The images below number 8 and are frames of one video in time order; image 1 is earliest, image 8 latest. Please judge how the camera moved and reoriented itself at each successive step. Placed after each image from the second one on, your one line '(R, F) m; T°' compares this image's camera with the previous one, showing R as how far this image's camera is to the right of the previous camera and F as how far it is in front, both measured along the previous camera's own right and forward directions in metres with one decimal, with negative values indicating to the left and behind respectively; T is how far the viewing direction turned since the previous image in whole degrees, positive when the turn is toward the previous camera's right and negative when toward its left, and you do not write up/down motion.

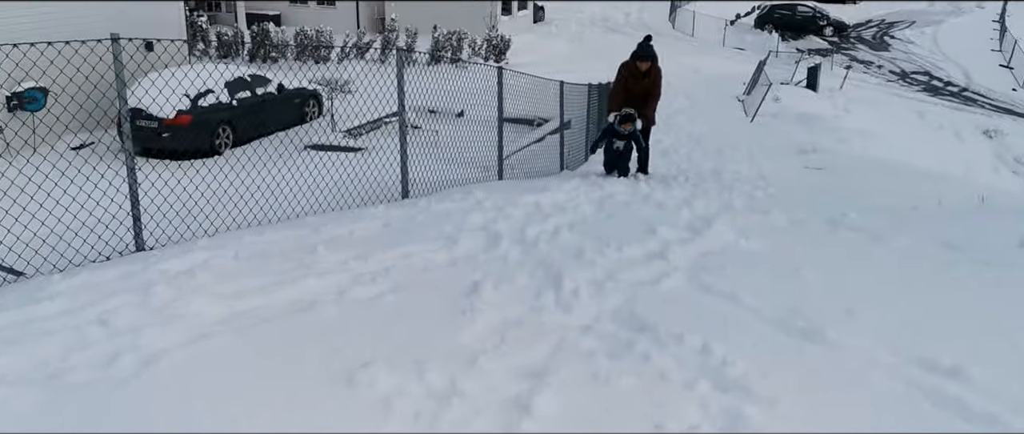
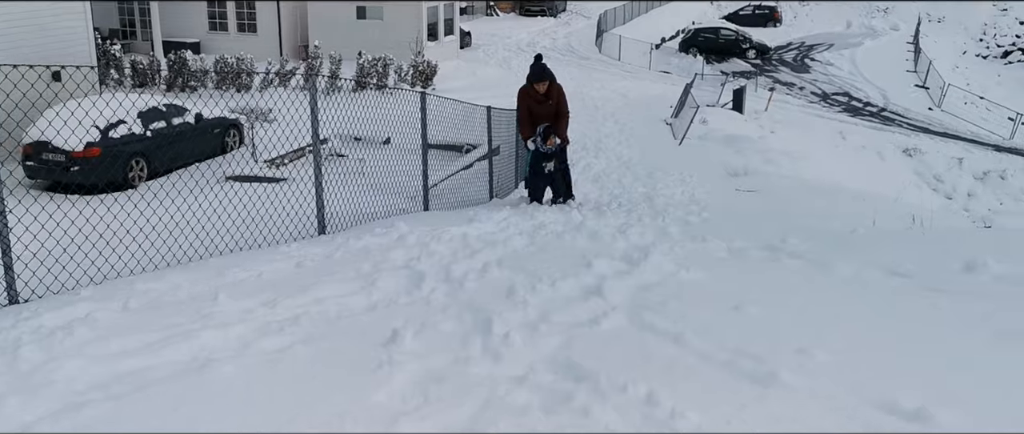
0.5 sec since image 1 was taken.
(0.0, +0.4) m; +5°
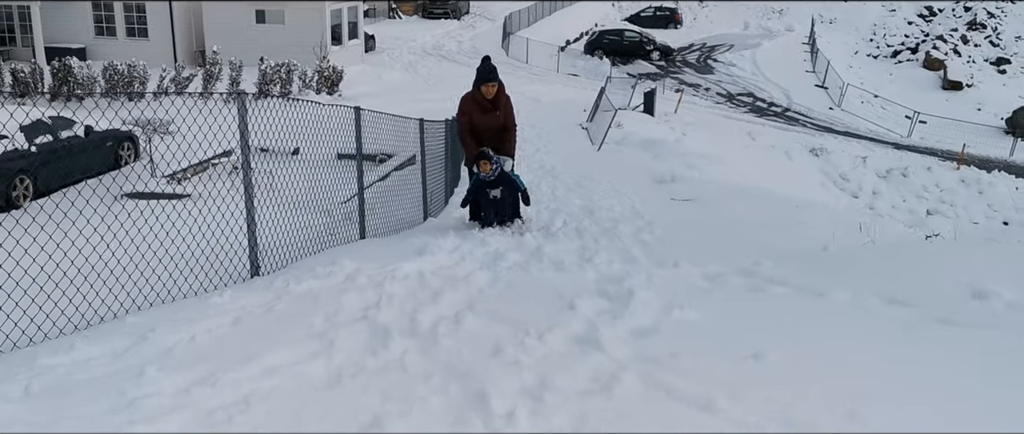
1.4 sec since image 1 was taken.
(-0.3, +0.5) m; +7°
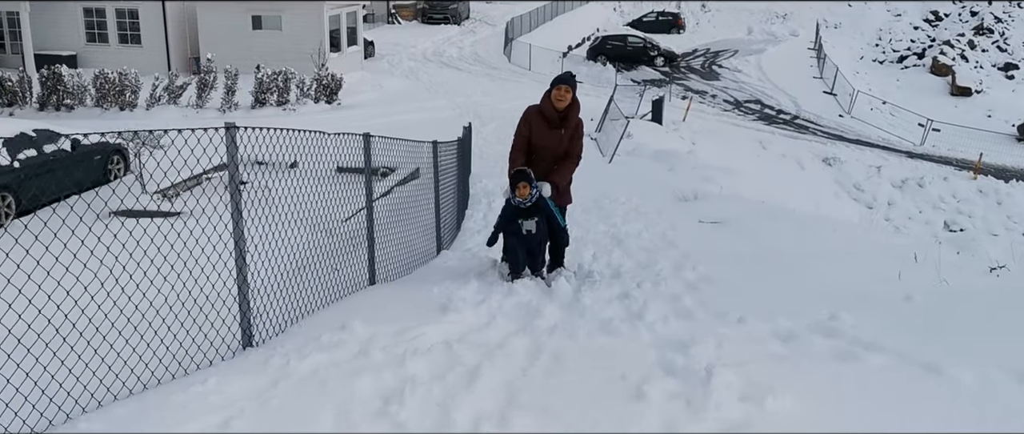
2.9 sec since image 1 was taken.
(-0.2, +0.8) m; 0°
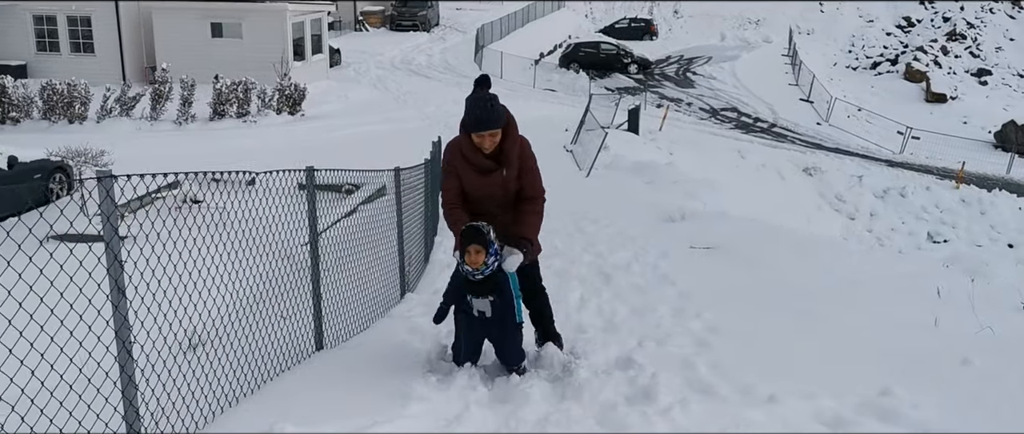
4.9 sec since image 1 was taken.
(0.0, +0.9) m; +2°
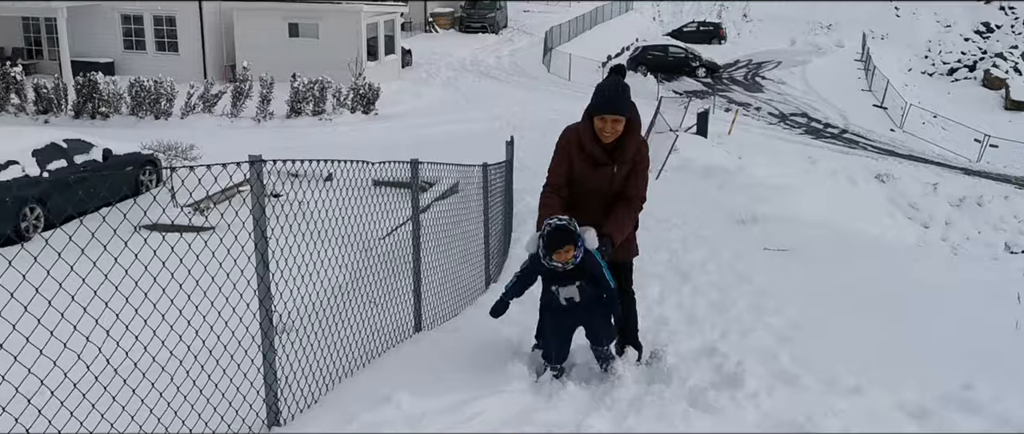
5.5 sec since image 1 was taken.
(-0.2, -0.2) m; -4°
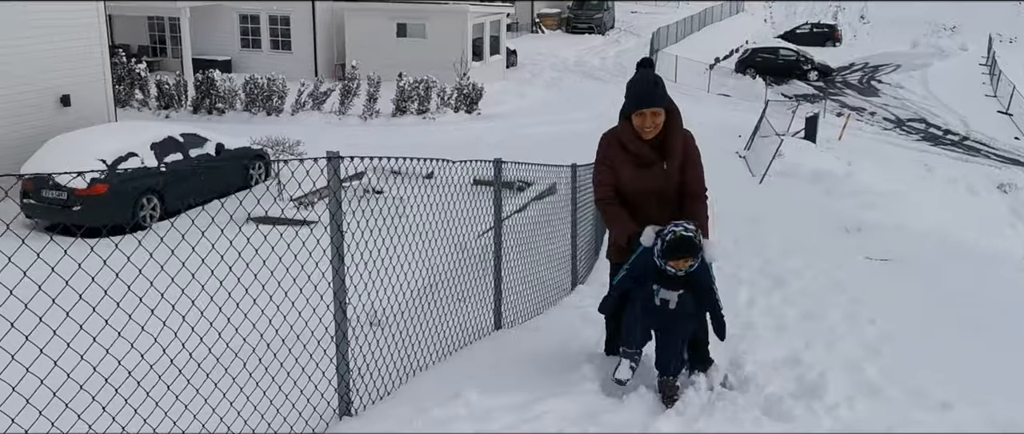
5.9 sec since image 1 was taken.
(+0.1, 0.0) m; -7°
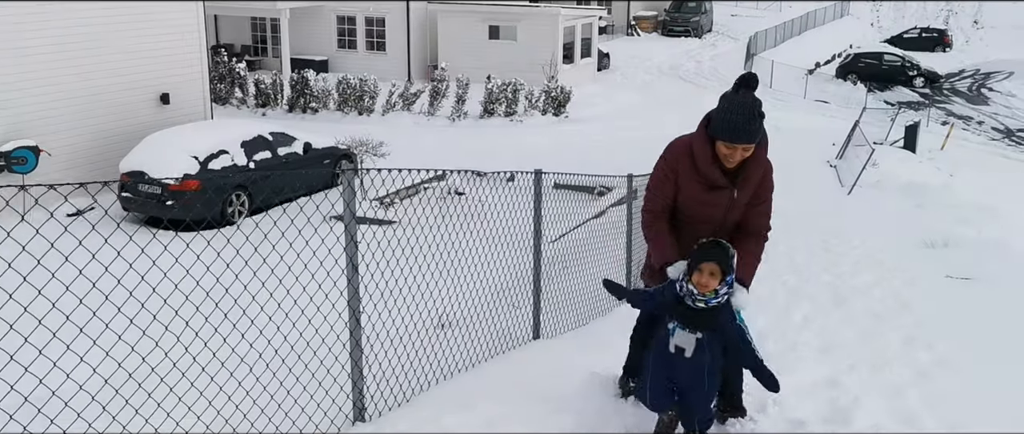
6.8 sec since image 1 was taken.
(+0.3, -0.1) m; -6°
